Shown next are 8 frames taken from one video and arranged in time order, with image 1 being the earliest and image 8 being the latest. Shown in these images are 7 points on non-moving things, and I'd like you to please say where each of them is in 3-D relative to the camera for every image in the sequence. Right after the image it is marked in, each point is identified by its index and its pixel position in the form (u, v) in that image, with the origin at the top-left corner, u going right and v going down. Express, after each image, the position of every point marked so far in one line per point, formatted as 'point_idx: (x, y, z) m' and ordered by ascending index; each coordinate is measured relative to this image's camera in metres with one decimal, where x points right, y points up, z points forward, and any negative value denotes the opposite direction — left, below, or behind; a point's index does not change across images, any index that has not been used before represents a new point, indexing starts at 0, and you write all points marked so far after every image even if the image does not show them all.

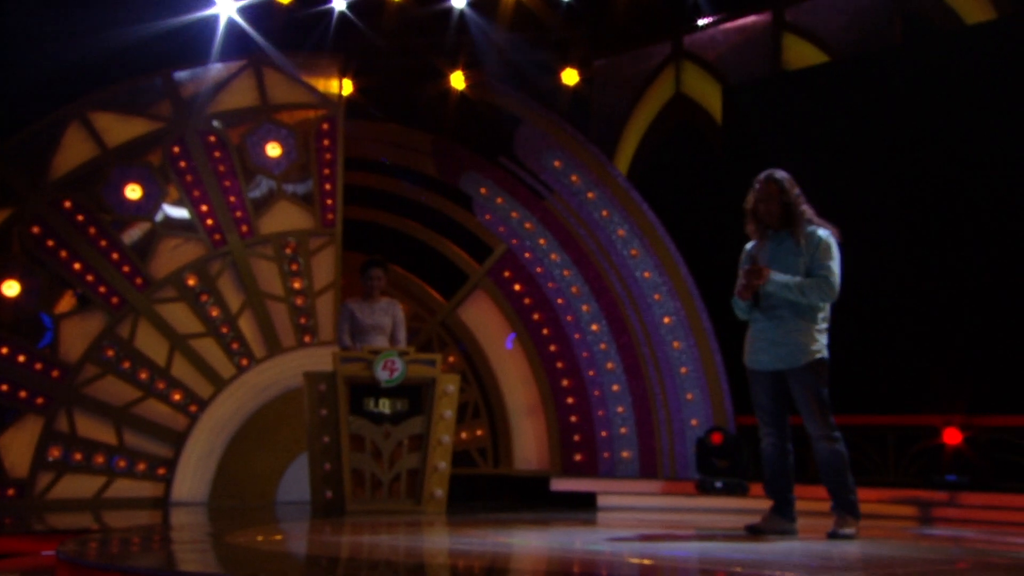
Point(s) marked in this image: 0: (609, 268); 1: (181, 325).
0: (+0.8, +0.2, +6.3) m
1: (-2.7, -0.3, +6.0) m
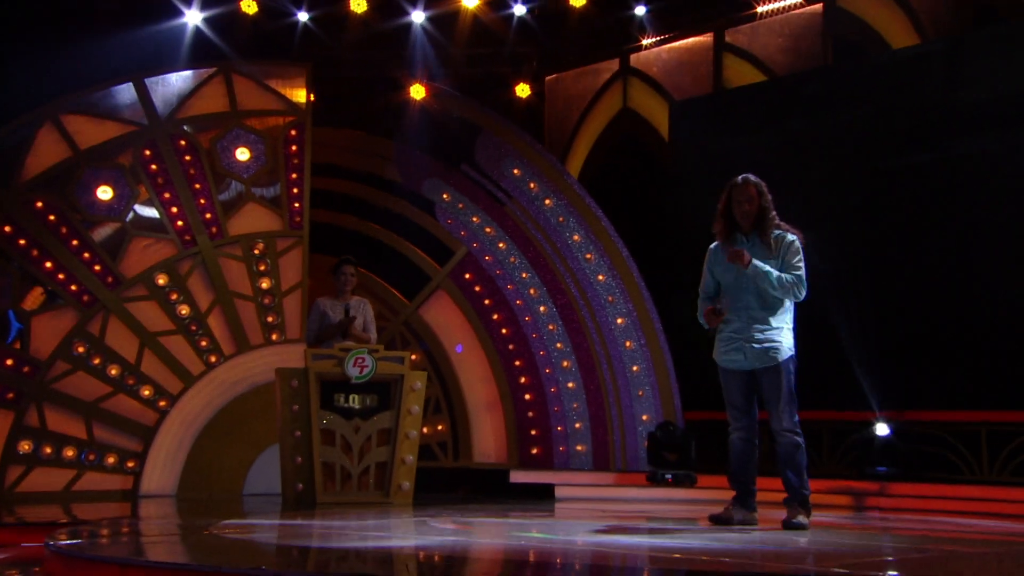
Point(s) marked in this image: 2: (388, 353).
0: (+0.5, +0.1, +6.5) m
1: (-3.1, -0.3, +6.1) m
2: (-0.9, -0.5, +5.4) m
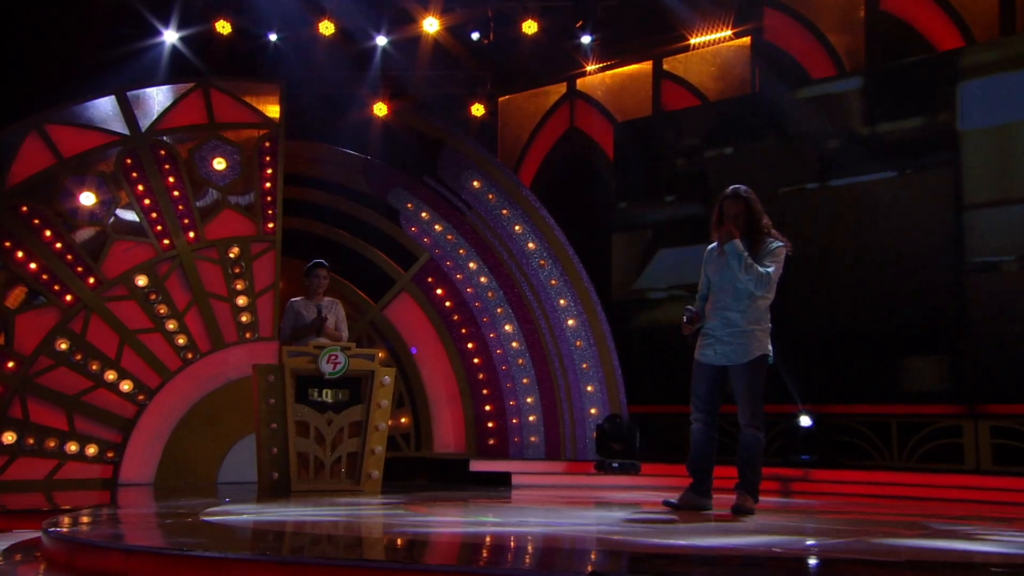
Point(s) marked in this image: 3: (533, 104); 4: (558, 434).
0: (+0.1, +0.1, +7.0) m
1: (-3.5, -0.3, +6.5) m
2: (-1.2, -0.5, +5.8) m
3: (+0.2, +2.2, +8.8) m
4: (+0.4, -1.4, +6.9) m
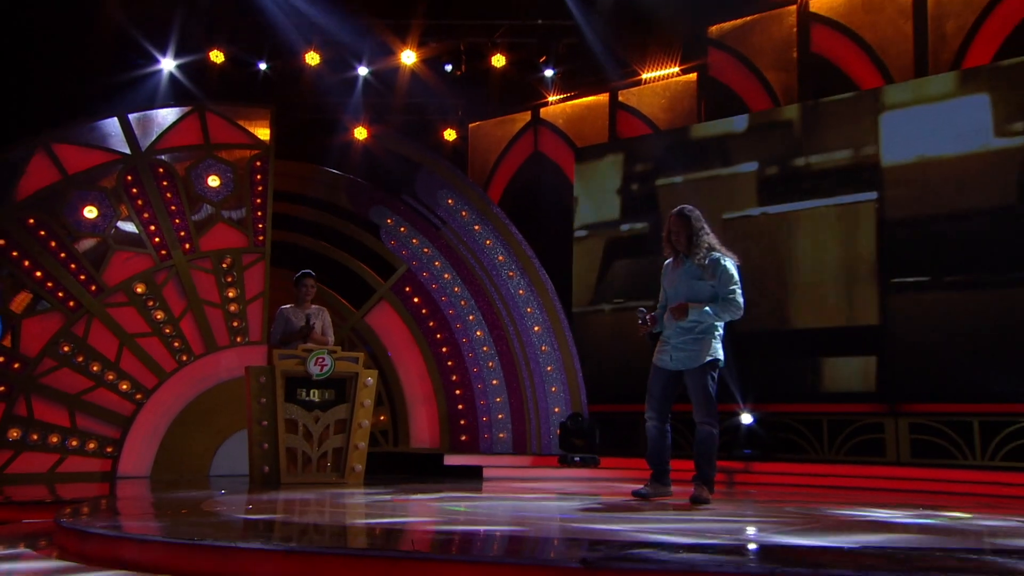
0: (-0.2, 0.0, +7.6) m
1: (-3.7, -0.4, +7.1) m
2: (-1.5, -0.6, +6.4) m
3: (-0.1, +2.1, +9.4) m
4: (+0.1, -1.5, +7.5) m
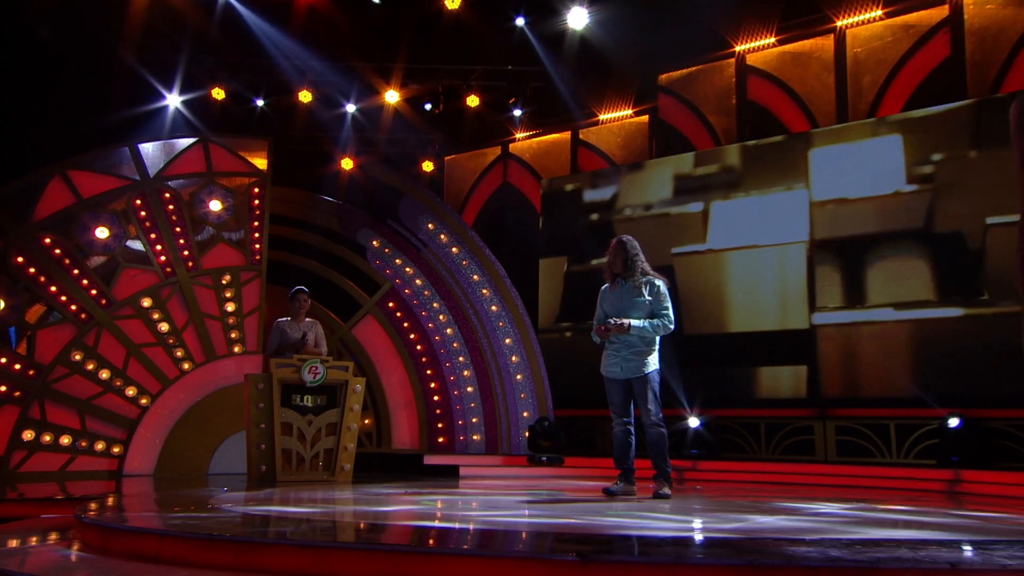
0: (-0.5, -0.2, +8.4) m
1: (-4.0, -0.5, +7.8) m
2: (-1.8, -0.7, +7.1) m
3: (-0.5, +1.8, +10.2) m
4: (-0.2, -1.6, +8.2) m
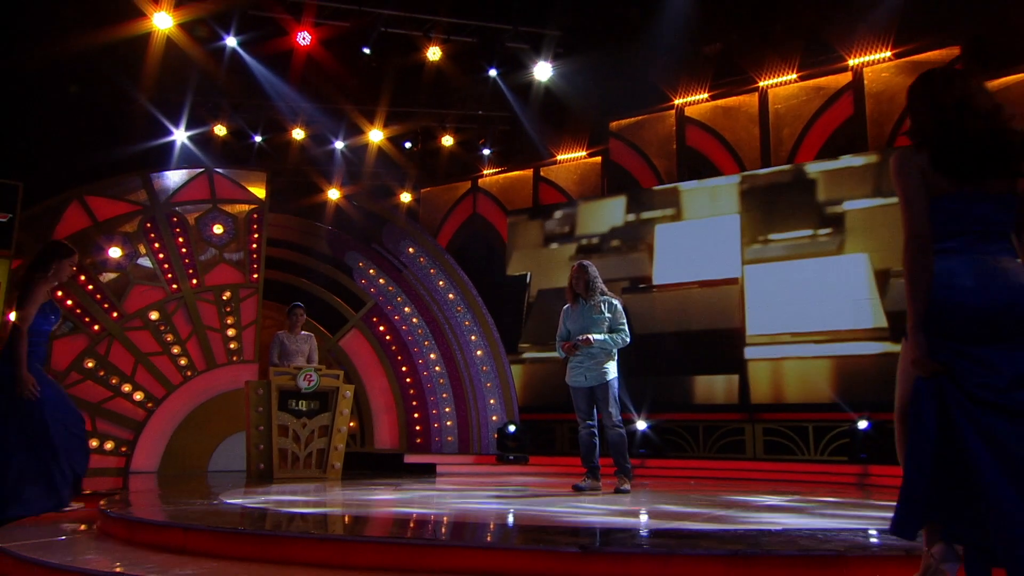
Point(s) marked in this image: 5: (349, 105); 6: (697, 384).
0: (-0.9, -0.4, +9.4) m
1: (-4.4, -0.7, +8.6) m
2: (-2.1, -0.9, +8.1) m
3: (-0.9, +1.6, +11.3) m
4: (-0.5, -1.9, +9.2) m
5: (-2.4, +2.6, +10.4) m
6: (+2.3, -1.2, +8.7) m
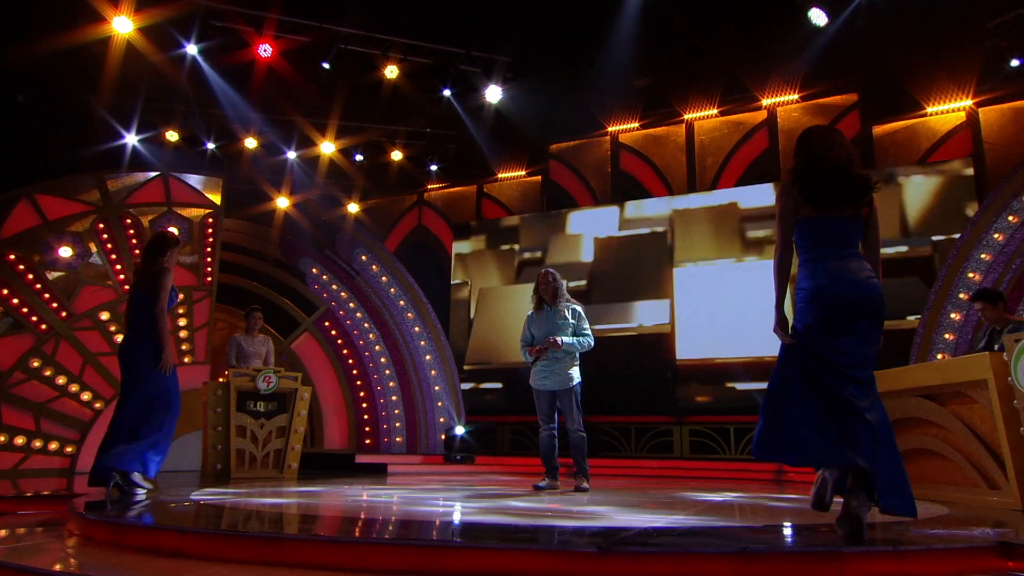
0: (-1.6, -0.5, +9.8) m
1: (-5.0, -0.7, +8.7) m
2: (-2.7, -1.0, +8.3) m
3: (-1.8, +1.4, +11.7) m
4: (-1.3, -2.0, +9.6) m
5: (-3.1, +2.5, +10.7) m
6: (+1.6, -1.3, +9.4) m
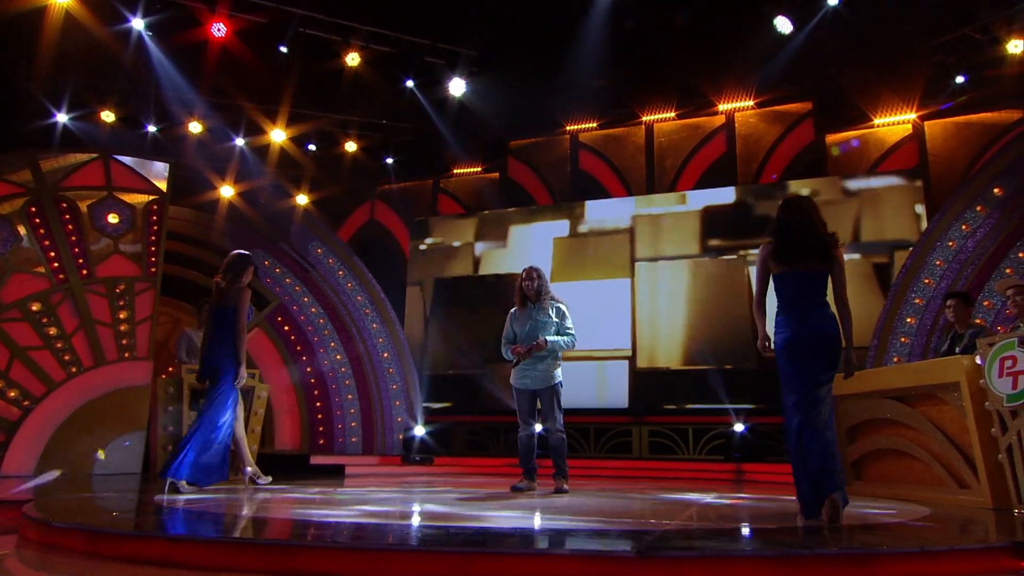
0: (-2.1, -0.4, +9.4) m
1: (-5.4, -0.6, +8.0) m
2: (-3.1, -0.9, +7.9) m
3: (-2.4, +1.5, +11.3) m
4: (-1.8, -1.9, +9.3) m
5: (-3.7, +2.6, +10.2) m
6: (+1.1, -1.3, +9.4) m
